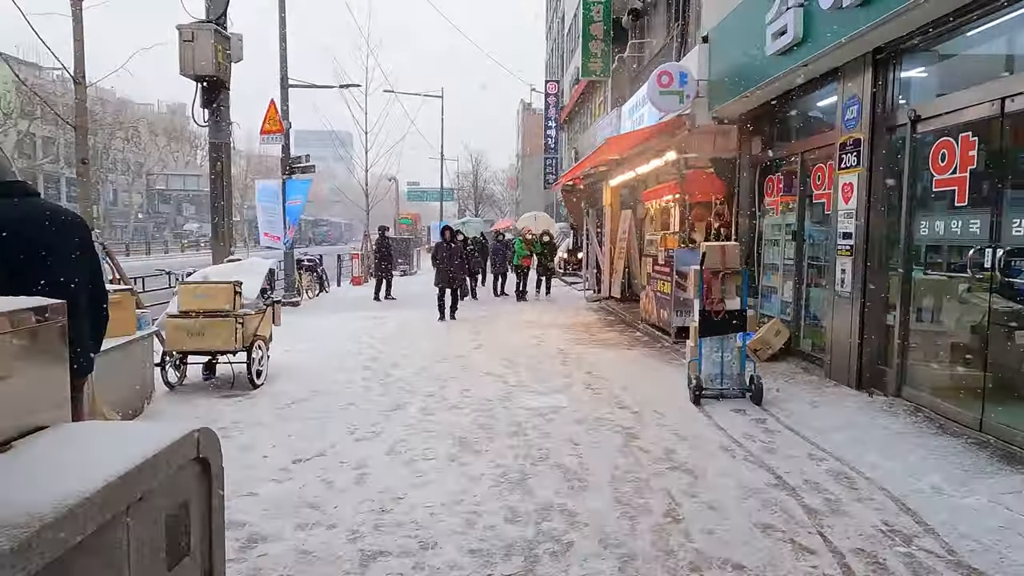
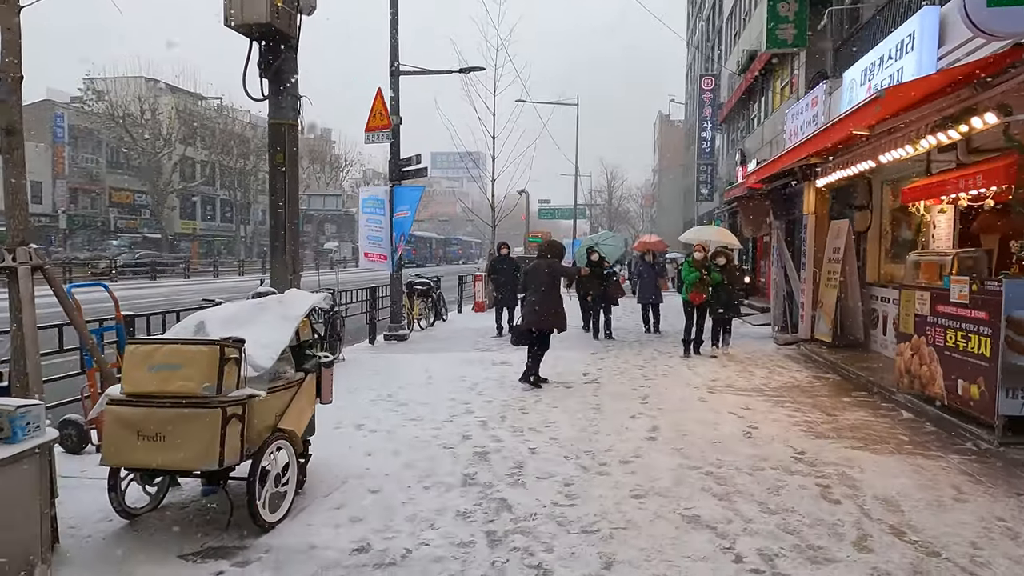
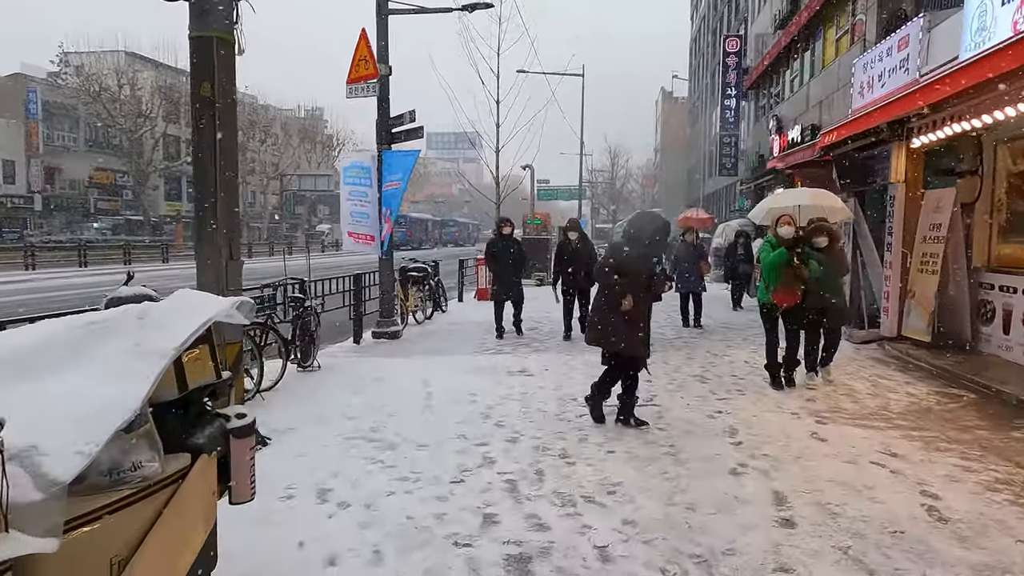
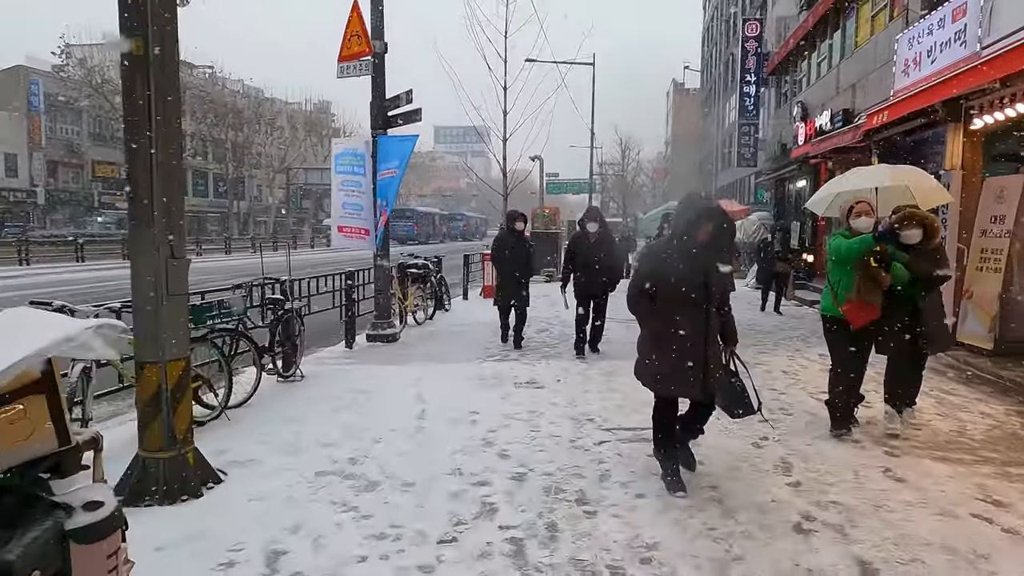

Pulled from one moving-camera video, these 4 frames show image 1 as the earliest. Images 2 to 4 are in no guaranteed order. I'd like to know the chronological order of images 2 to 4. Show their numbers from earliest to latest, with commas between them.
2, 3, 4
